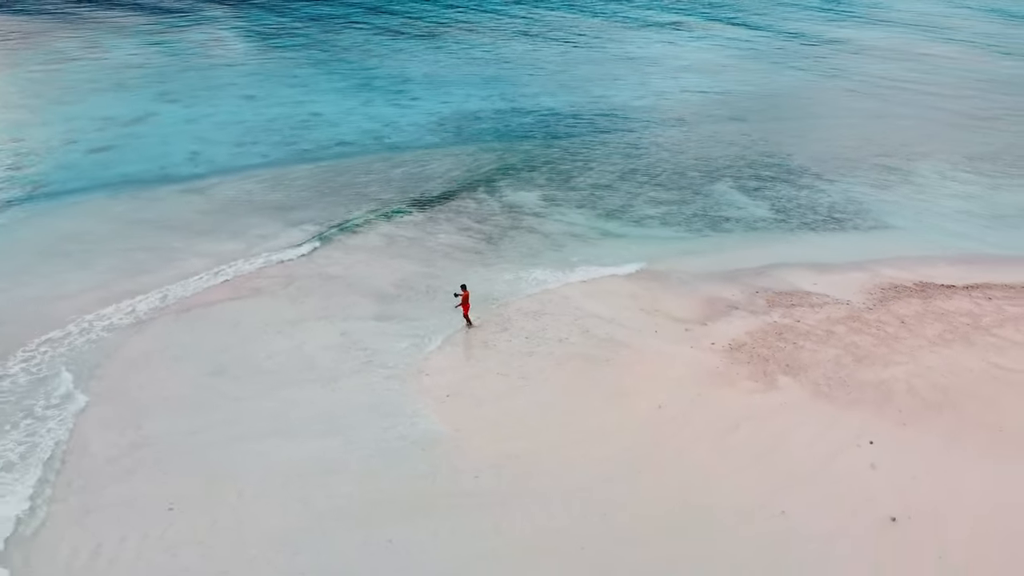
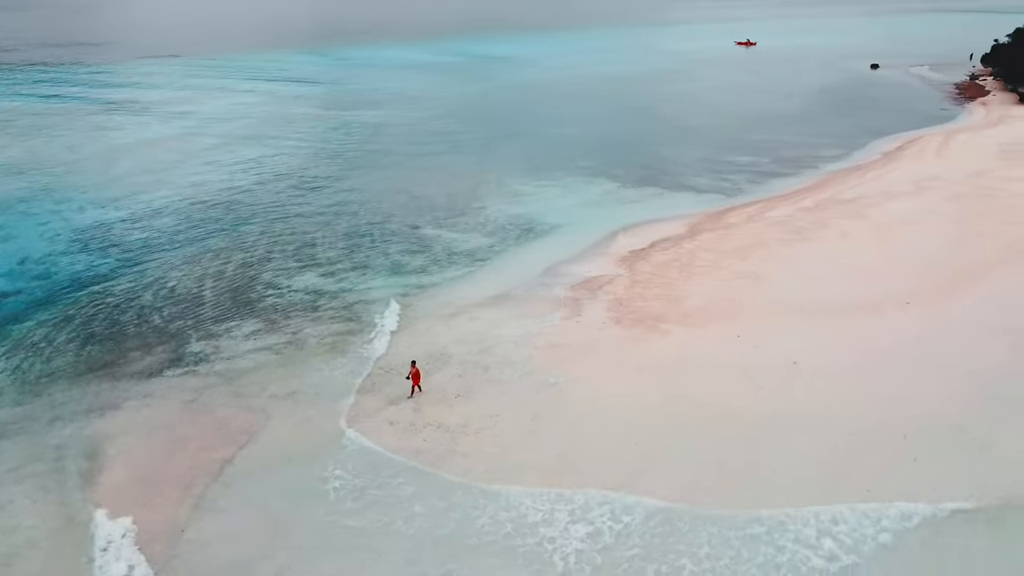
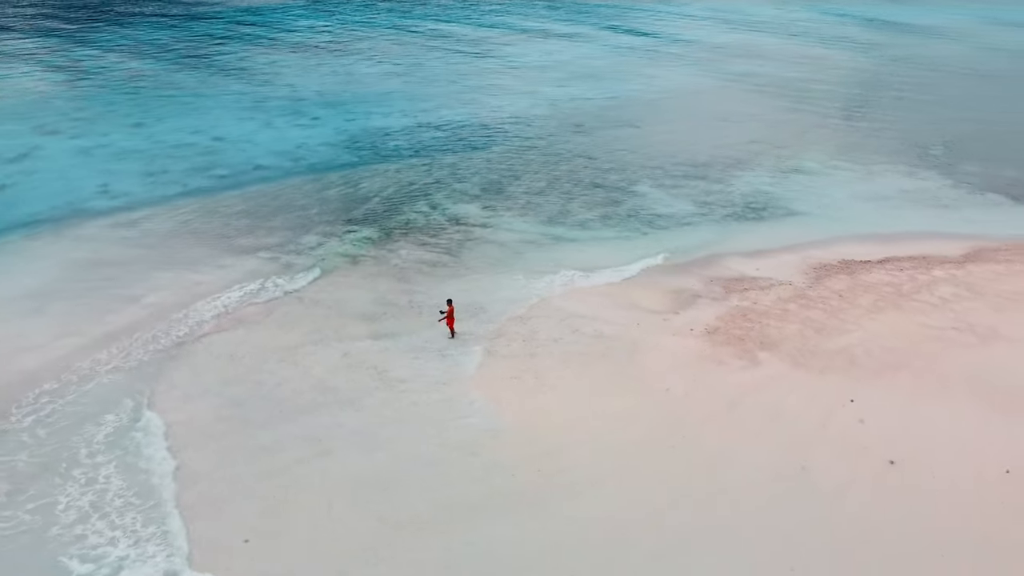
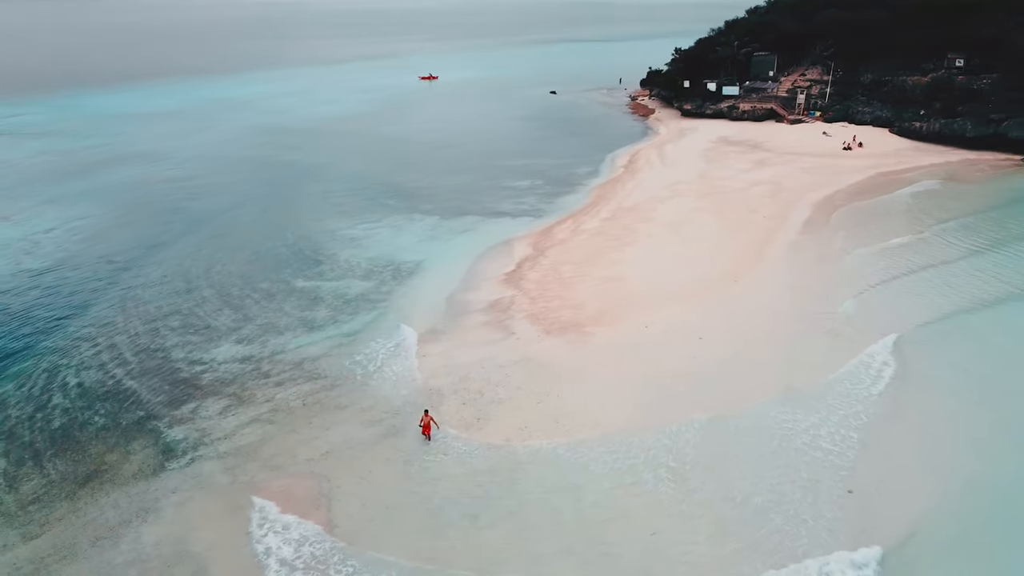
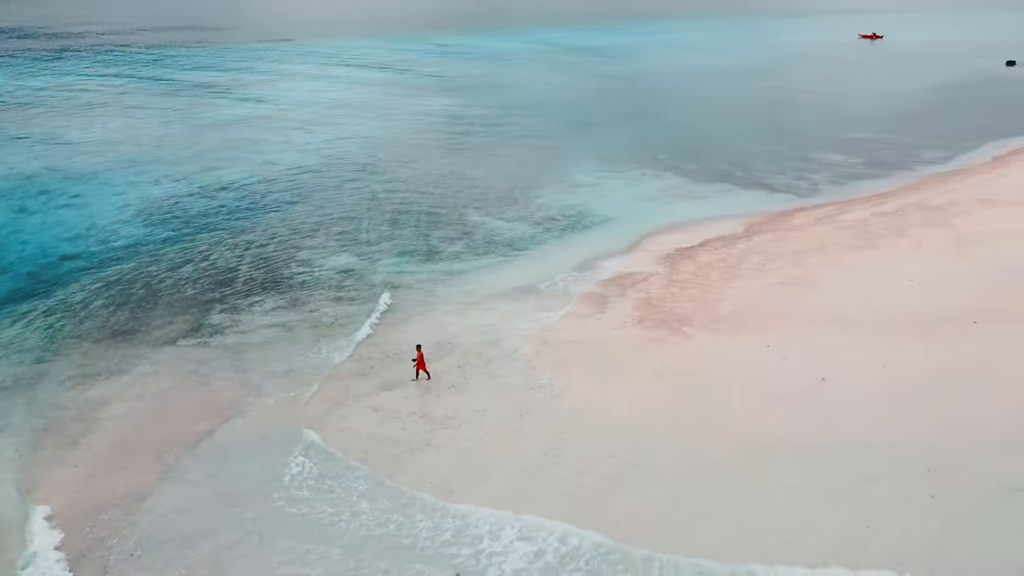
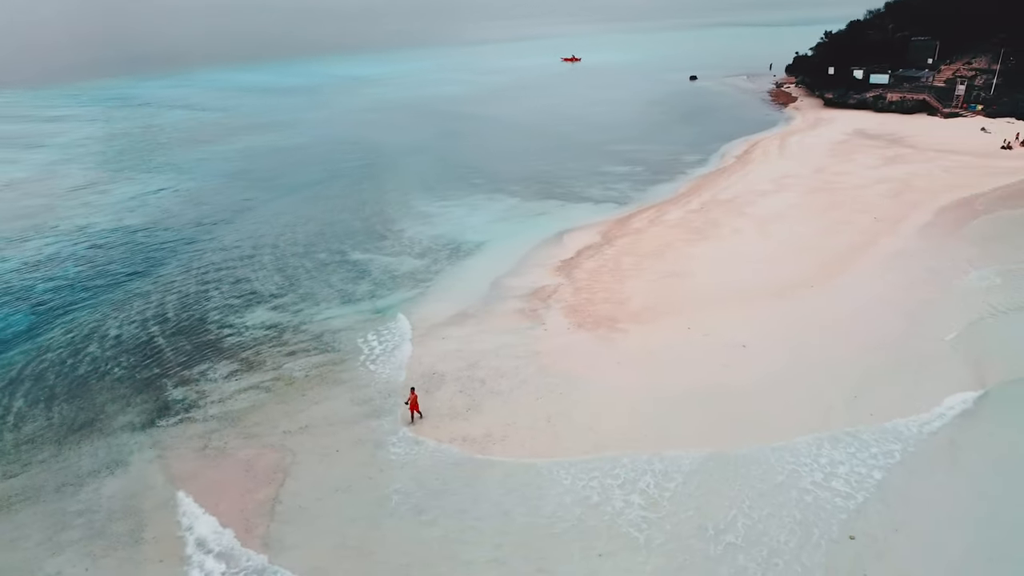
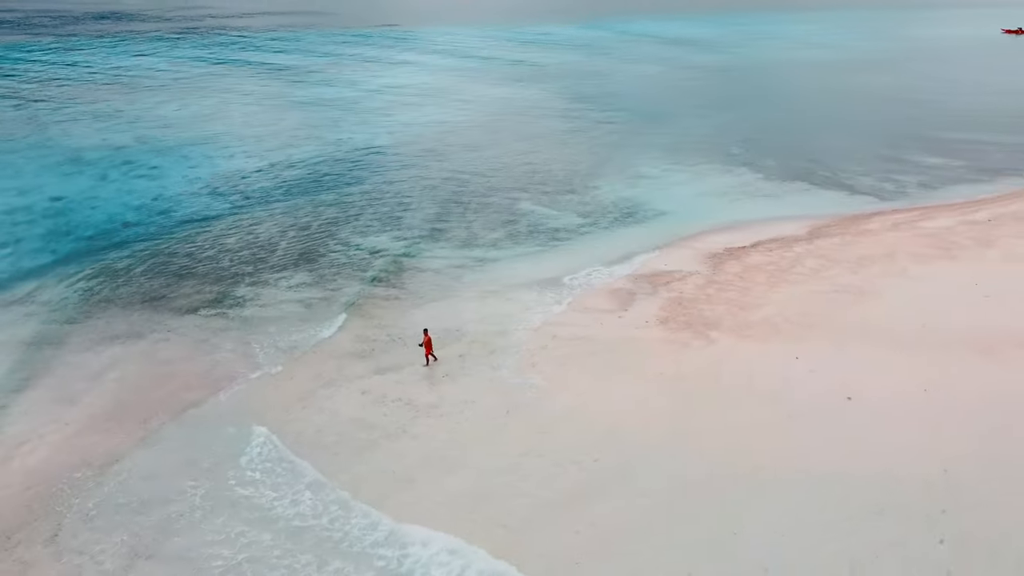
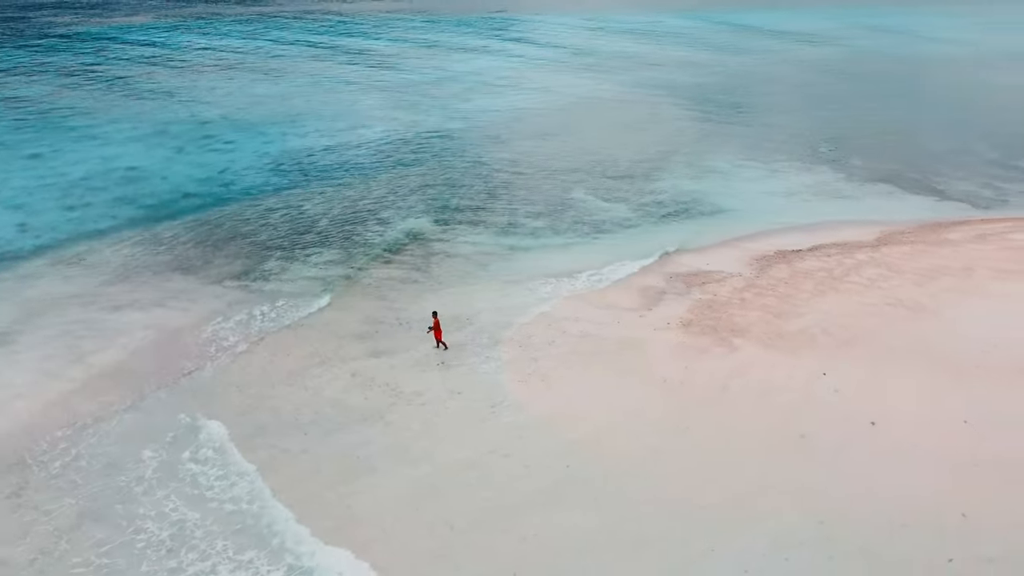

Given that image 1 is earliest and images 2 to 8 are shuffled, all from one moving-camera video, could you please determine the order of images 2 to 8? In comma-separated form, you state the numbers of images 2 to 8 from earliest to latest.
3, 8, 7, 5, 2, 6, 4
